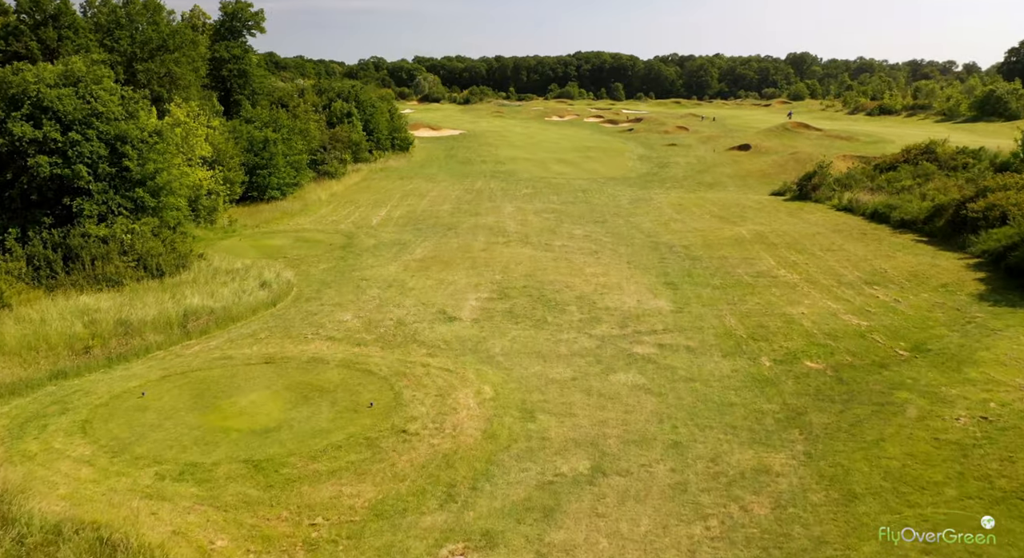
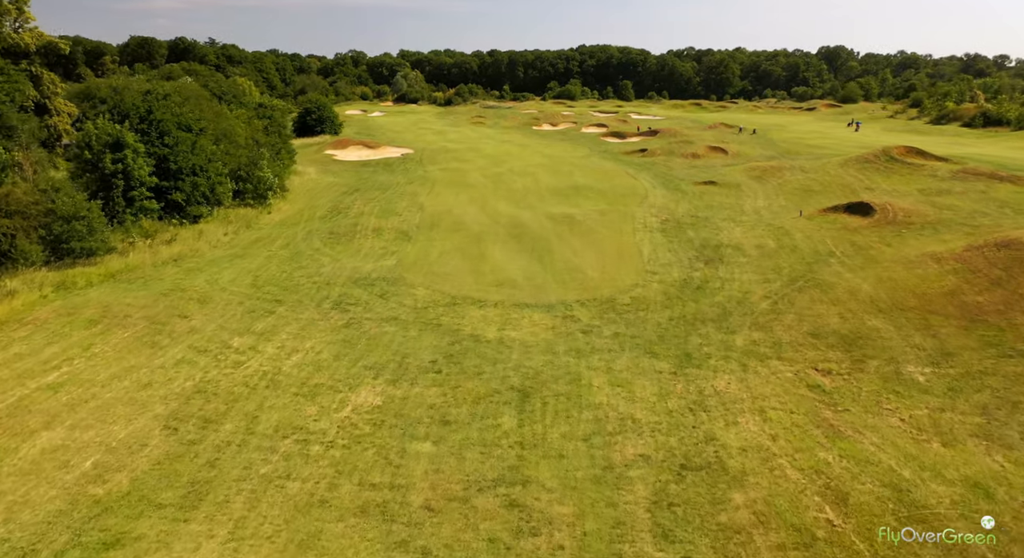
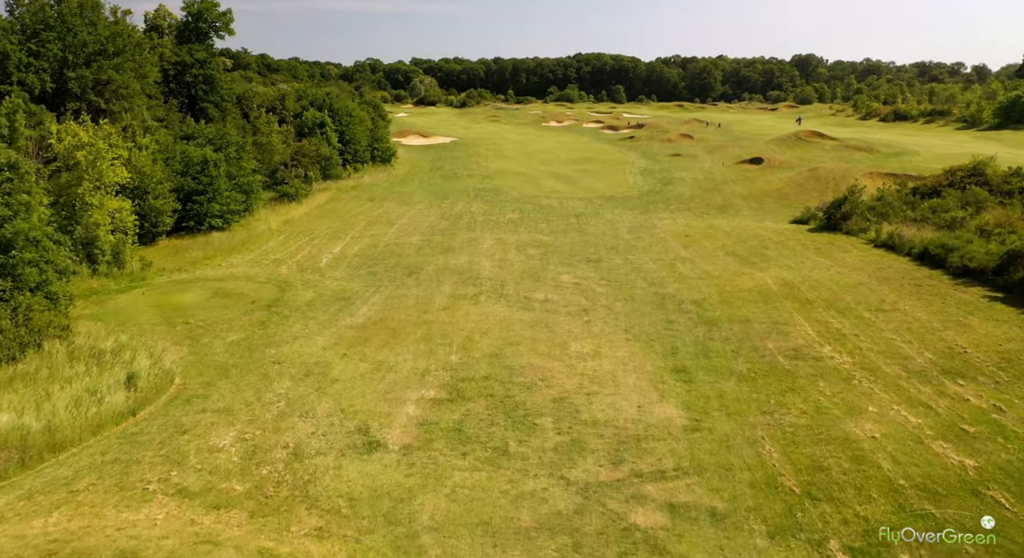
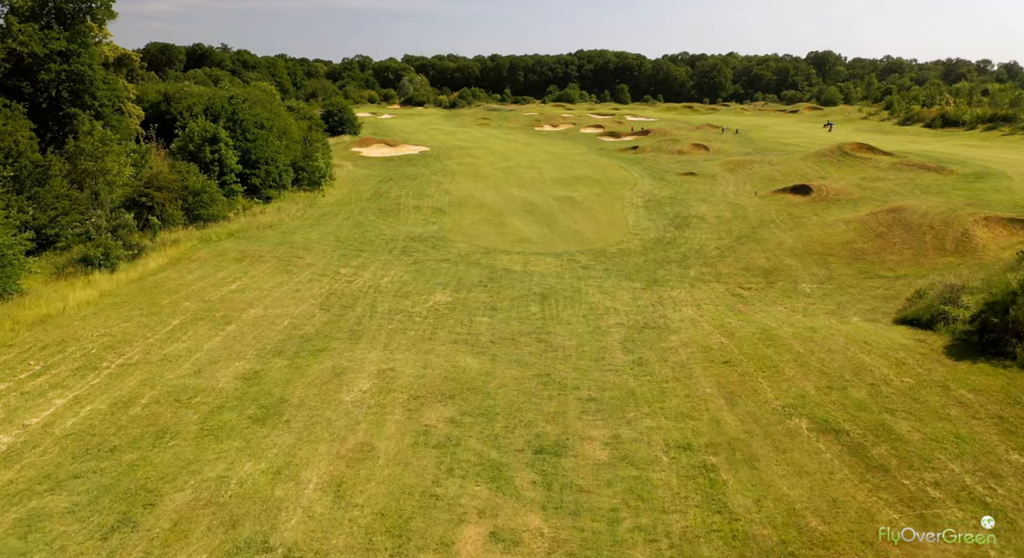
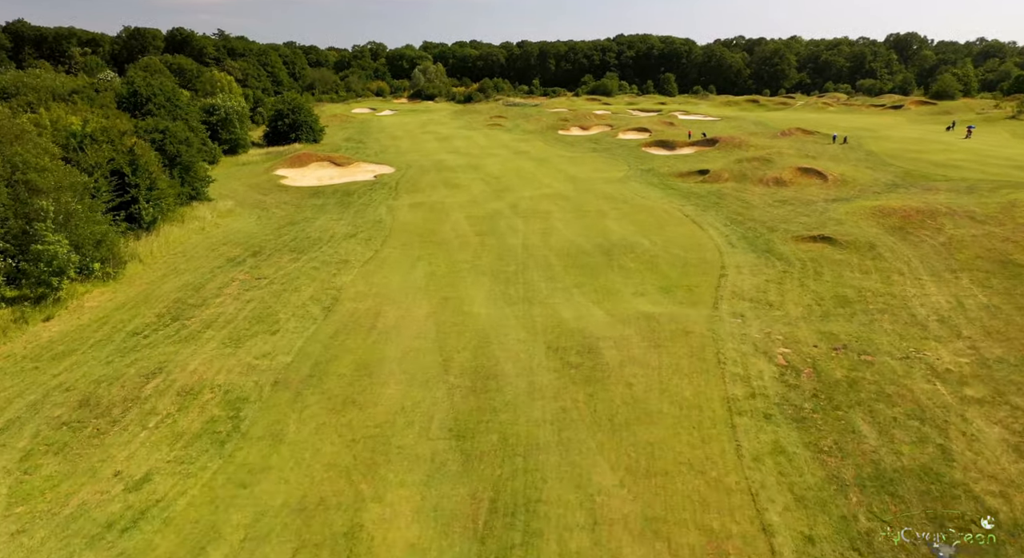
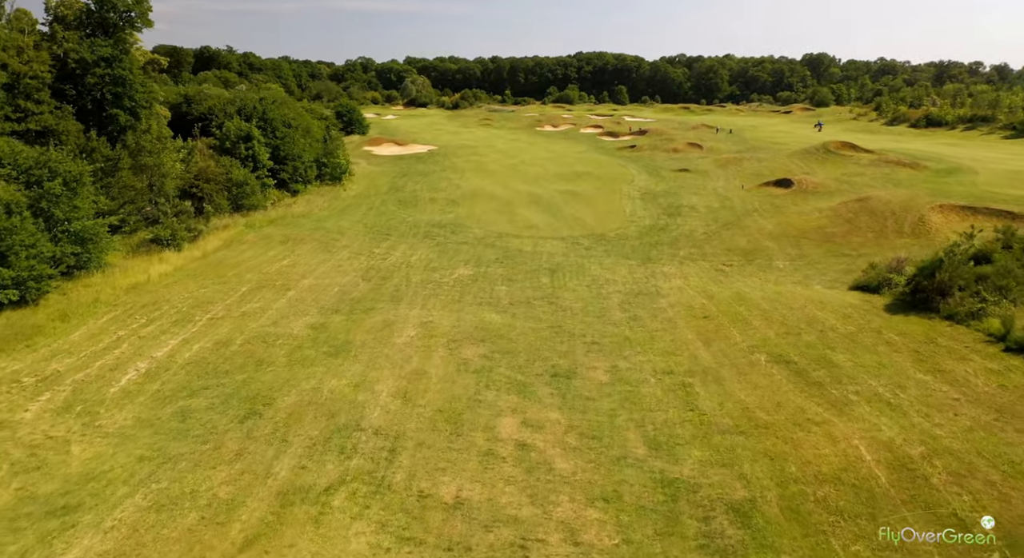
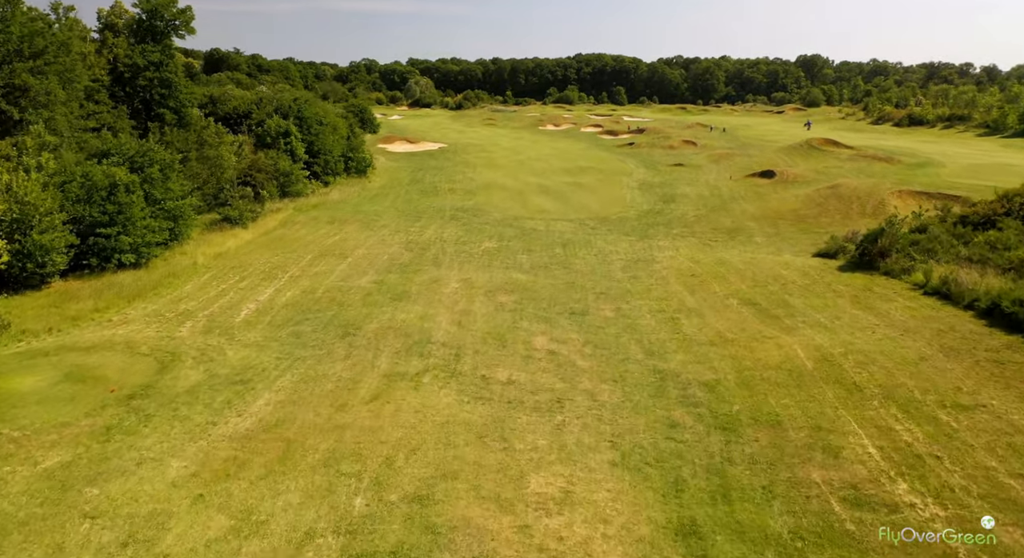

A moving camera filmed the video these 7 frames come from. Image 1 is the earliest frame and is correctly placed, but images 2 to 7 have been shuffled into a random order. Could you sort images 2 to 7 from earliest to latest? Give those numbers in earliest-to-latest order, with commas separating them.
3, 7, 6, 4, 2, 5
